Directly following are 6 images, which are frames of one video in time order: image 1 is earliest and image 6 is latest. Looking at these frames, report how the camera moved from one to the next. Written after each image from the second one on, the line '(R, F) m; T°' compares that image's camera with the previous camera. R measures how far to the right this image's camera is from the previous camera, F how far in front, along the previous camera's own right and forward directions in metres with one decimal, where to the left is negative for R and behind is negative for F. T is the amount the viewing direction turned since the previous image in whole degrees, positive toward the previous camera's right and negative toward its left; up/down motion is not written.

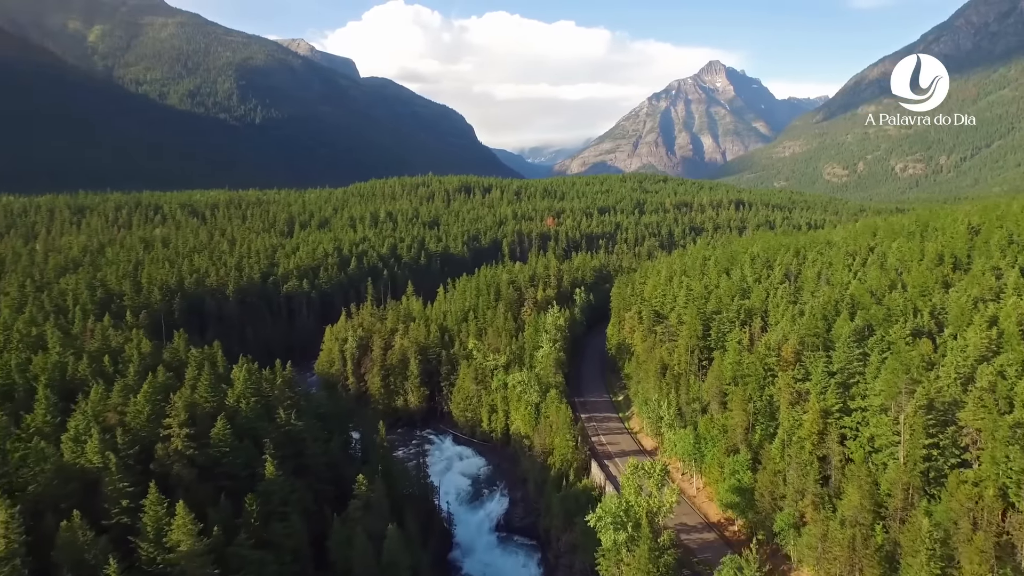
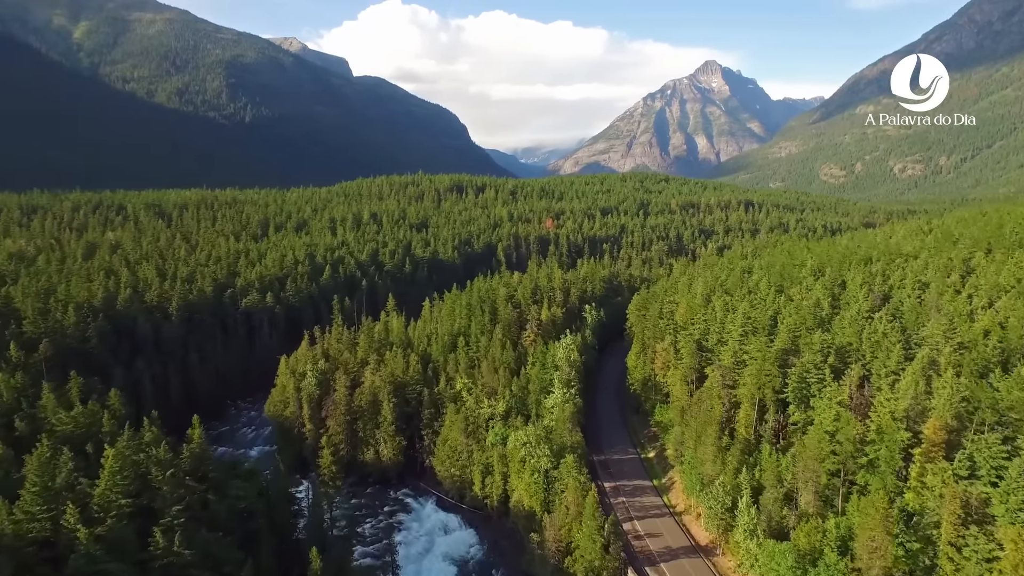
(-0.4, +19.3) m; 0°
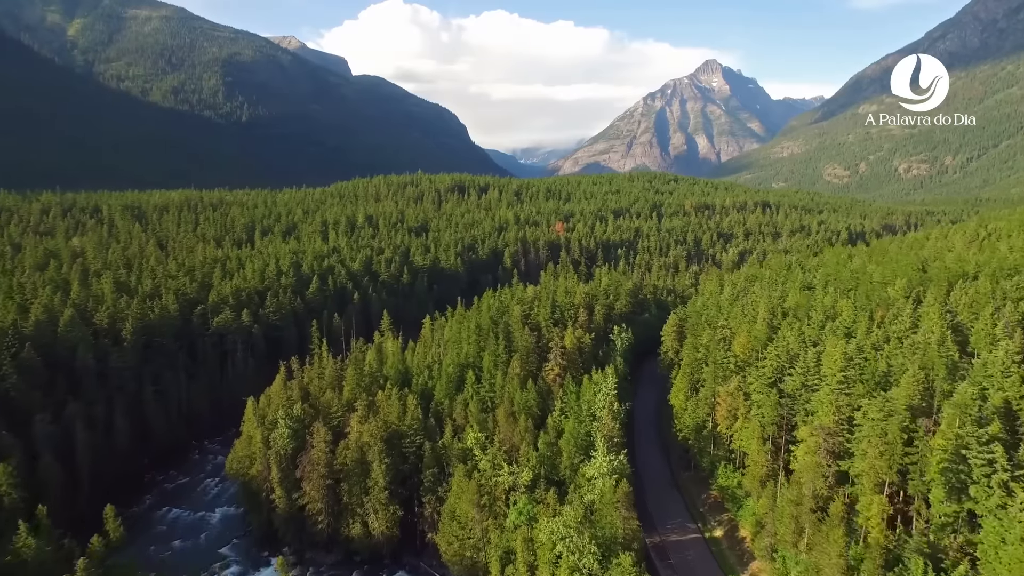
(-1.2, +15.6) m; 0°
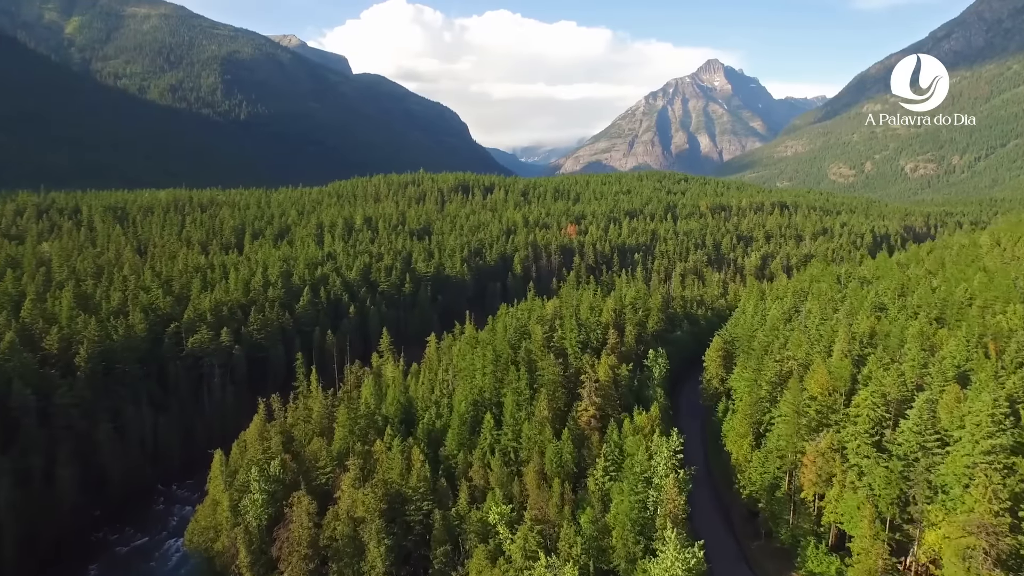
(-1.3, +12.5) m; 0°
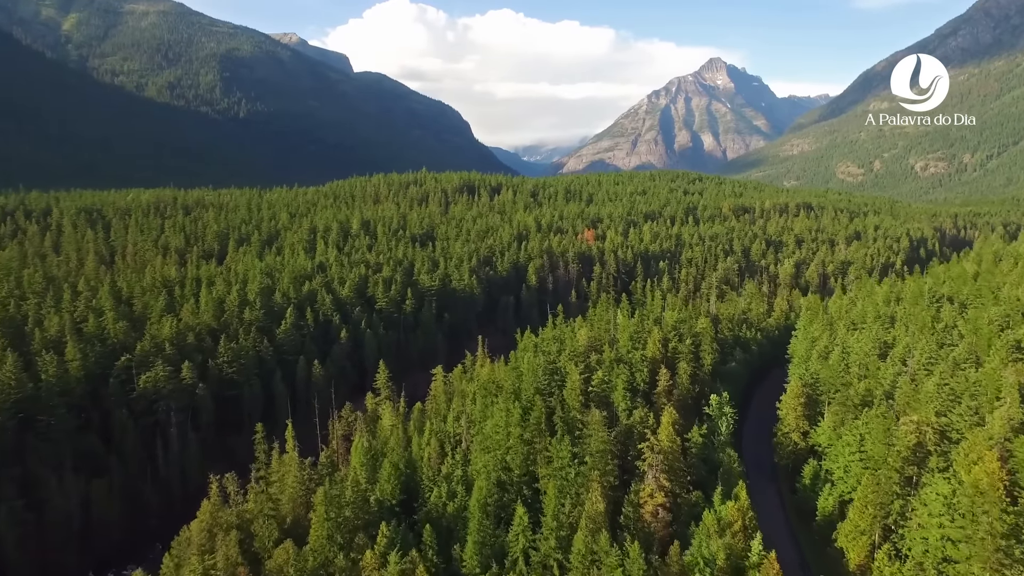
(-1.4, +16.1) m; 0°
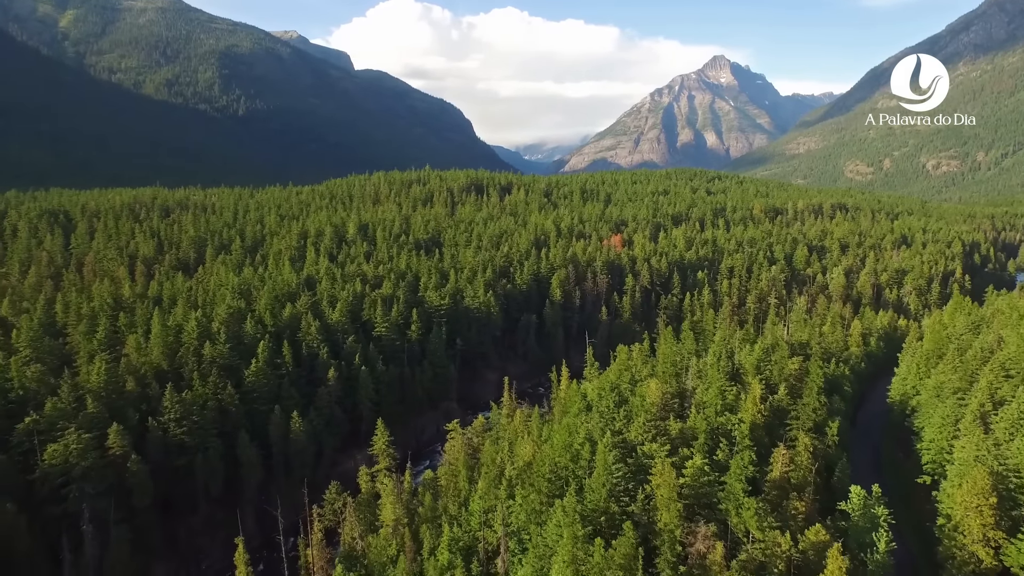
(-1.9, +19.2) m; 0°
